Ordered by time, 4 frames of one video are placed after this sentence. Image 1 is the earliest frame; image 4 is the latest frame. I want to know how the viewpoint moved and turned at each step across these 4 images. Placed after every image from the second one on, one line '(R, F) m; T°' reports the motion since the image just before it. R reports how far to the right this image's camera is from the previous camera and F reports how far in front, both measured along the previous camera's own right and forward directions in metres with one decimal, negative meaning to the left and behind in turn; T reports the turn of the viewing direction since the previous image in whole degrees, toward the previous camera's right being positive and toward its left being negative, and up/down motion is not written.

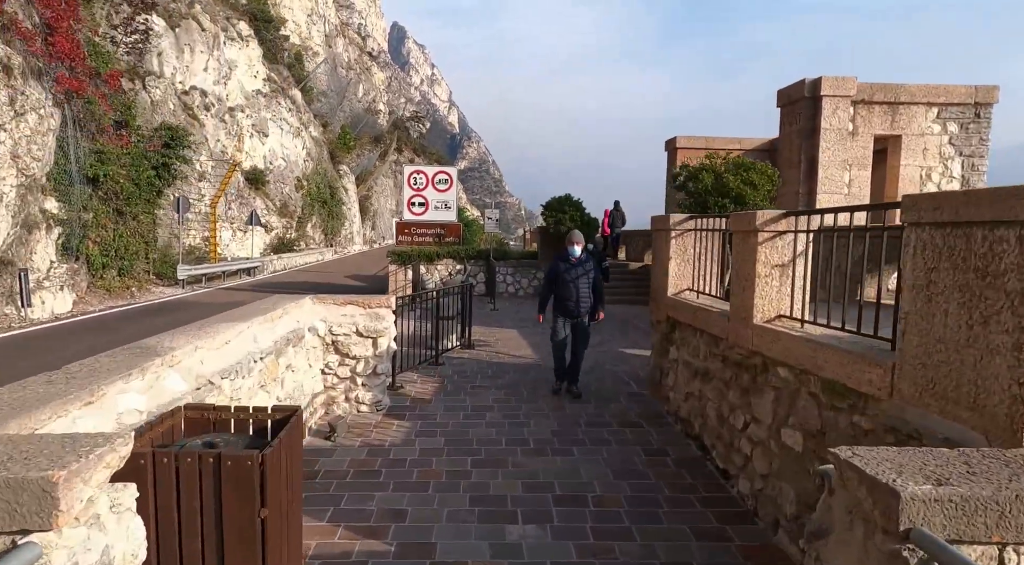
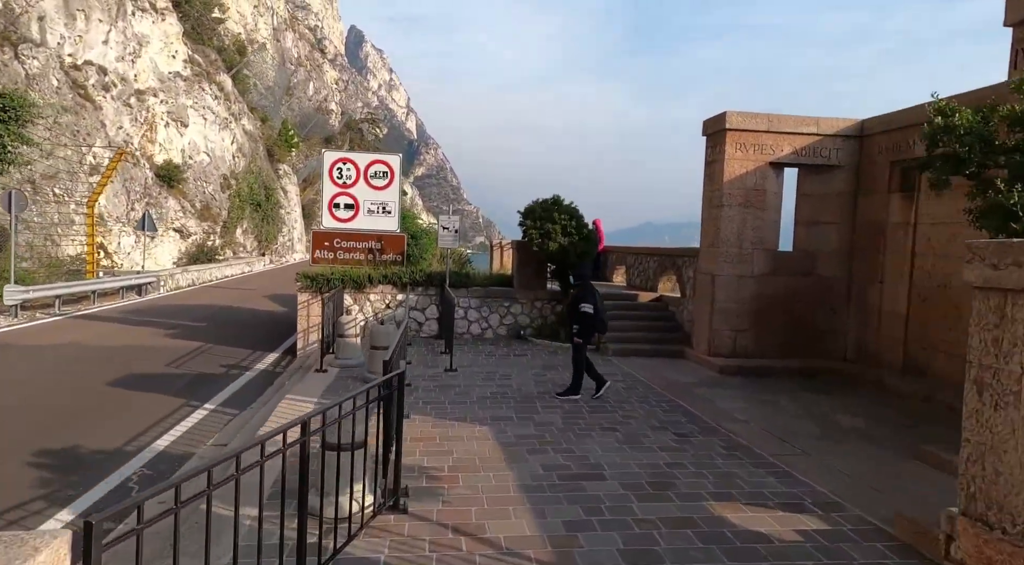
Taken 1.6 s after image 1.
(-0.1, +5.1) m; +3°
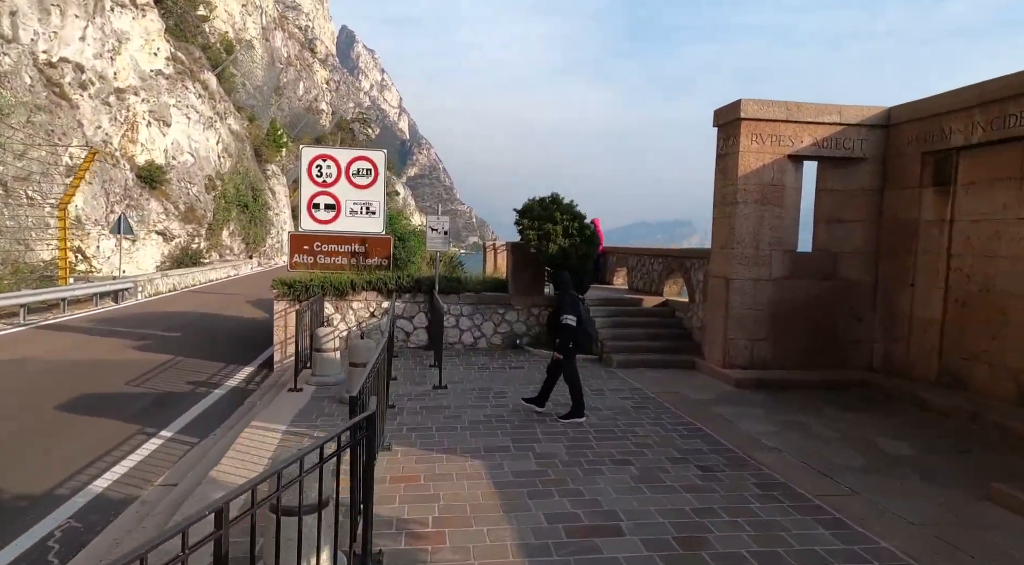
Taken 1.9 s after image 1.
(0.0, +0.9) m; 0°
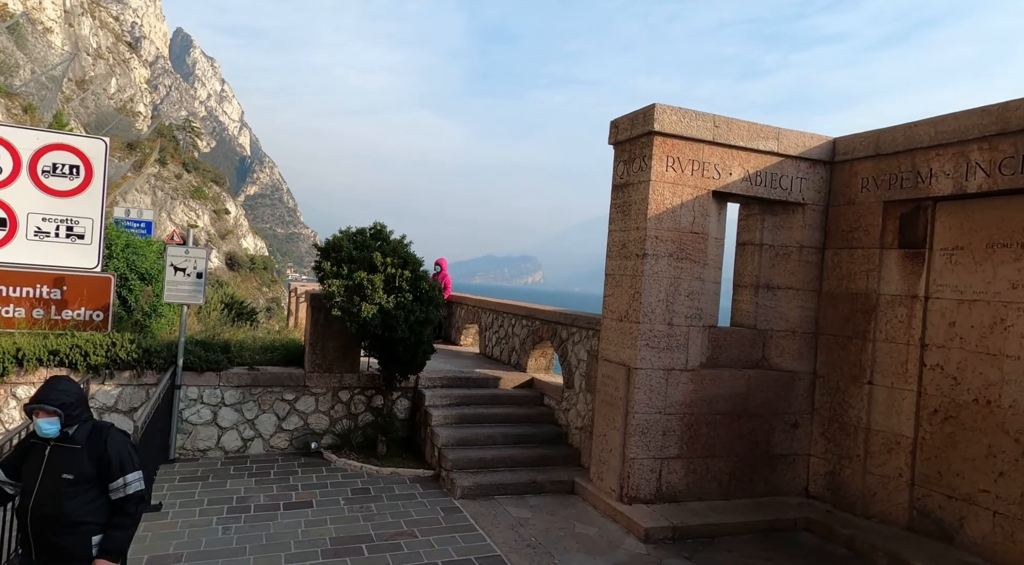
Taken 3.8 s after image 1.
(+0.4, +3.6) m; +12°
